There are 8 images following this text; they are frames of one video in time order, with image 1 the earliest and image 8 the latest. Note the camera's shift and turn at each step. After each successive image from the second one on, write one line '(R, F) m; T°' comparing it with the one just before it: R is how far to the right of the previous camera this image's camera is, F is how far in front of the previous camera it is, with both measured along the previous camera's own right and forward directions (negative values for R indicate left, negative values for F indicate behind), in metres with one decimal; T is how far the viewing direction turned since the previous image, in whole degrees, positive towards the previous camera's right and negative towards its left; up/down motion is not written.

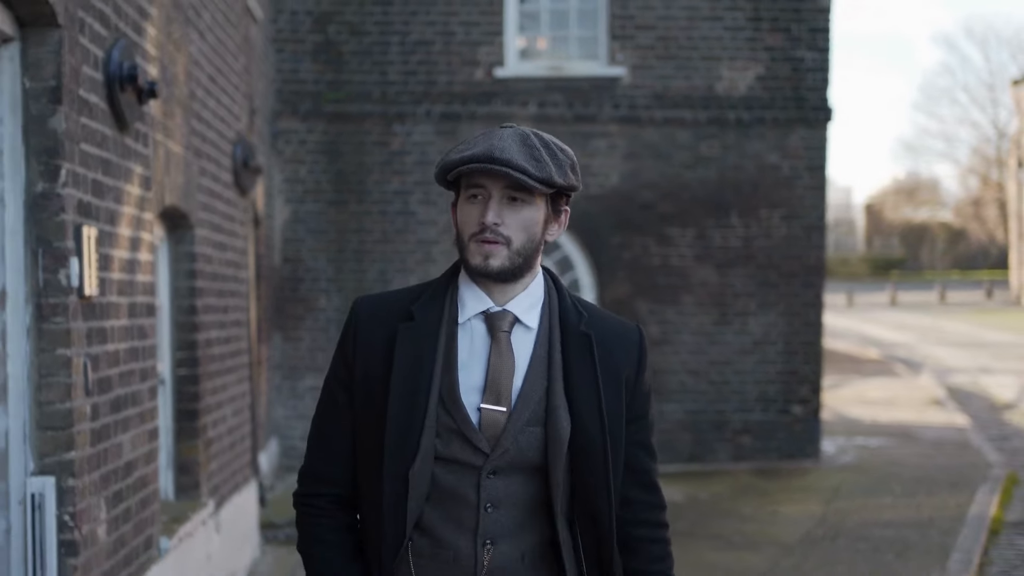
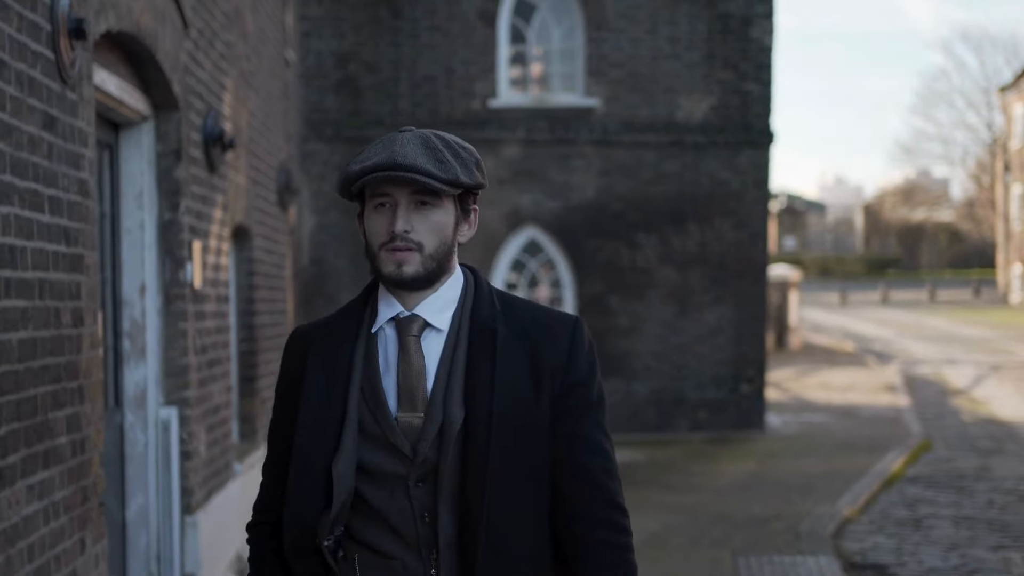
(+0.2, -2.0) m; 0°
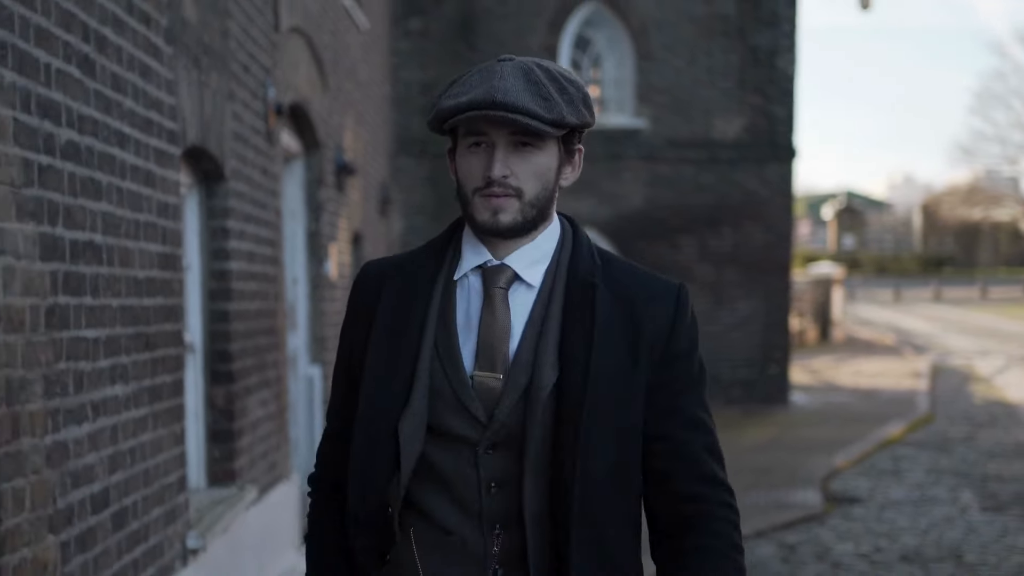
(+0.1, -2.2) m; -2°
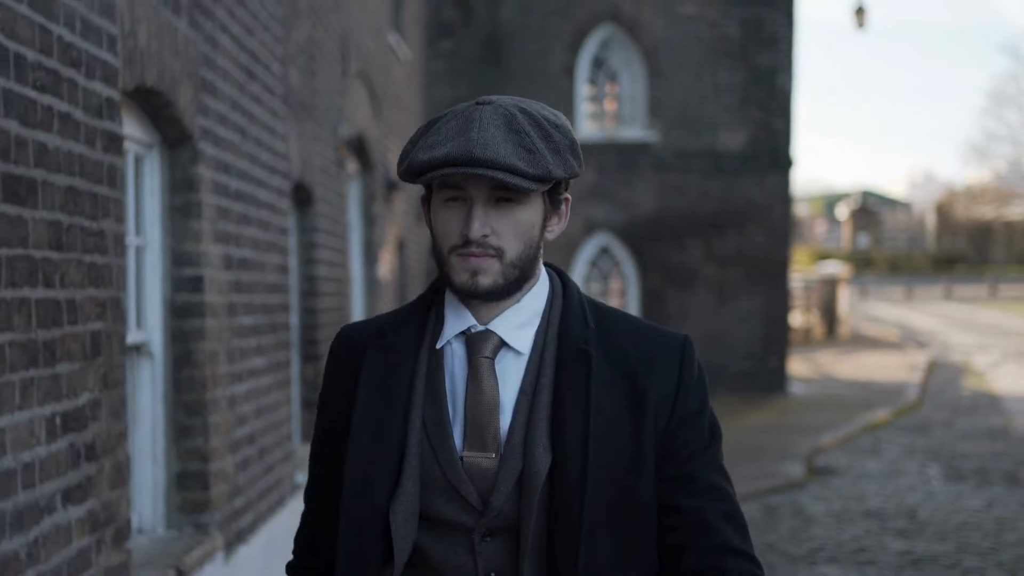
(0.0, -1.5) m; -1°
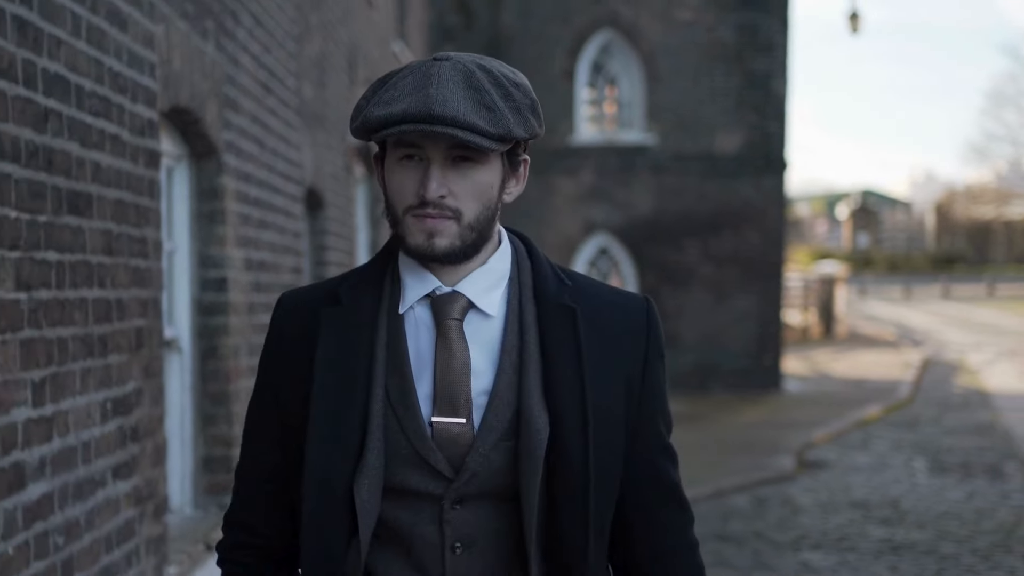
(0.0, -0.4) m; 0°
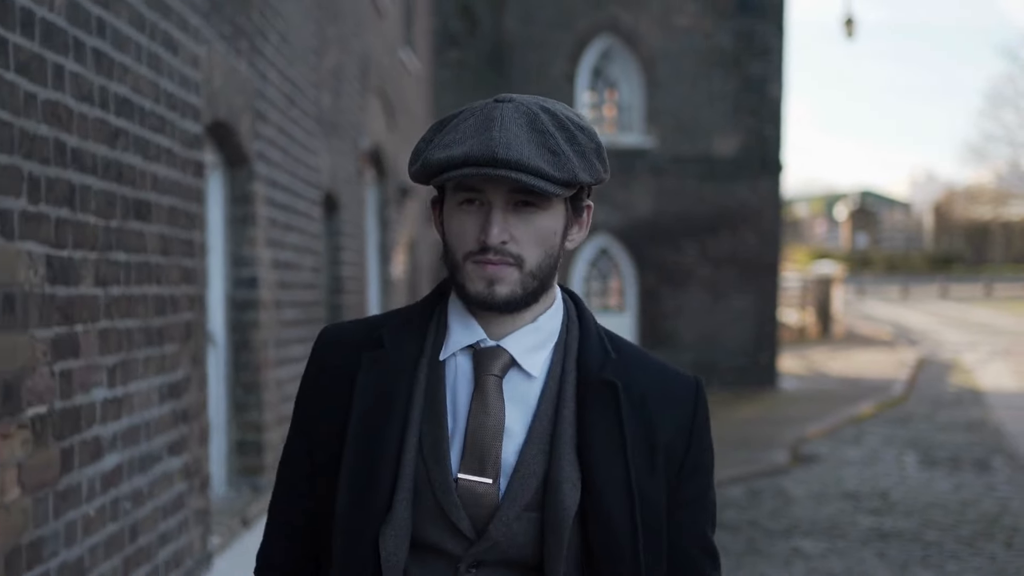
(0.0, -0.4) m; 0°
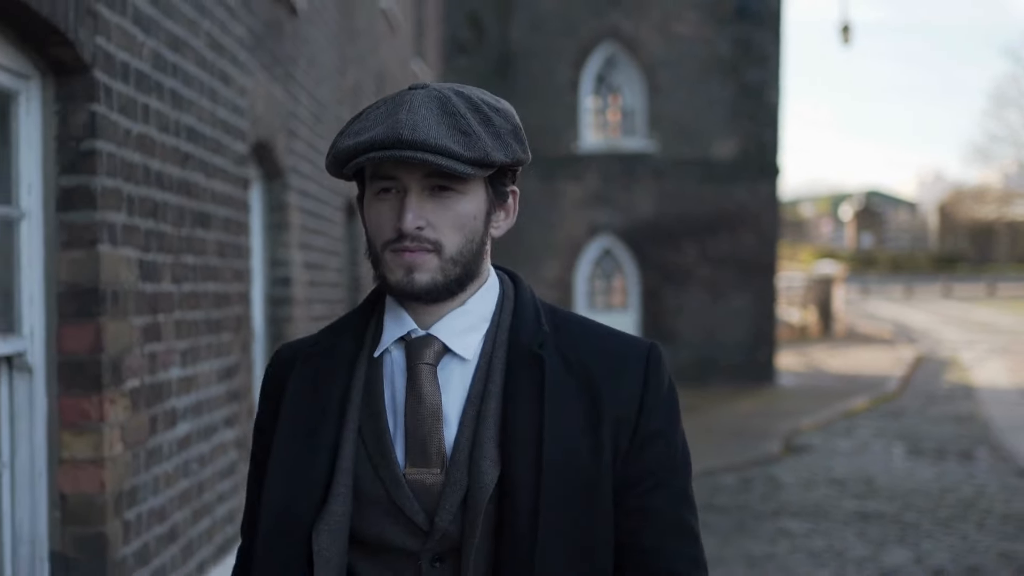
(0.0, -0.6) m; 0°
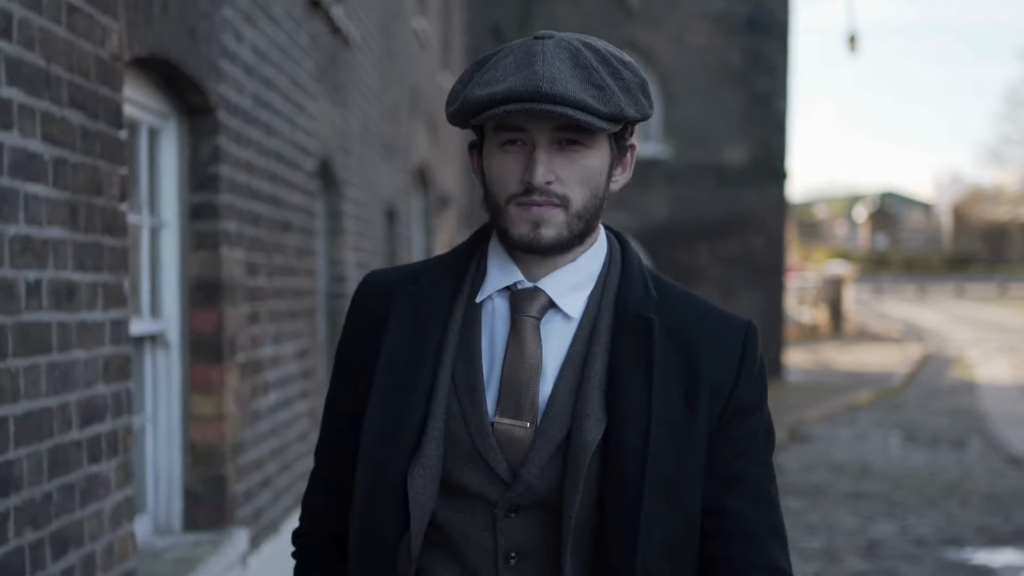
(0.0, -0.8) m; -1°
